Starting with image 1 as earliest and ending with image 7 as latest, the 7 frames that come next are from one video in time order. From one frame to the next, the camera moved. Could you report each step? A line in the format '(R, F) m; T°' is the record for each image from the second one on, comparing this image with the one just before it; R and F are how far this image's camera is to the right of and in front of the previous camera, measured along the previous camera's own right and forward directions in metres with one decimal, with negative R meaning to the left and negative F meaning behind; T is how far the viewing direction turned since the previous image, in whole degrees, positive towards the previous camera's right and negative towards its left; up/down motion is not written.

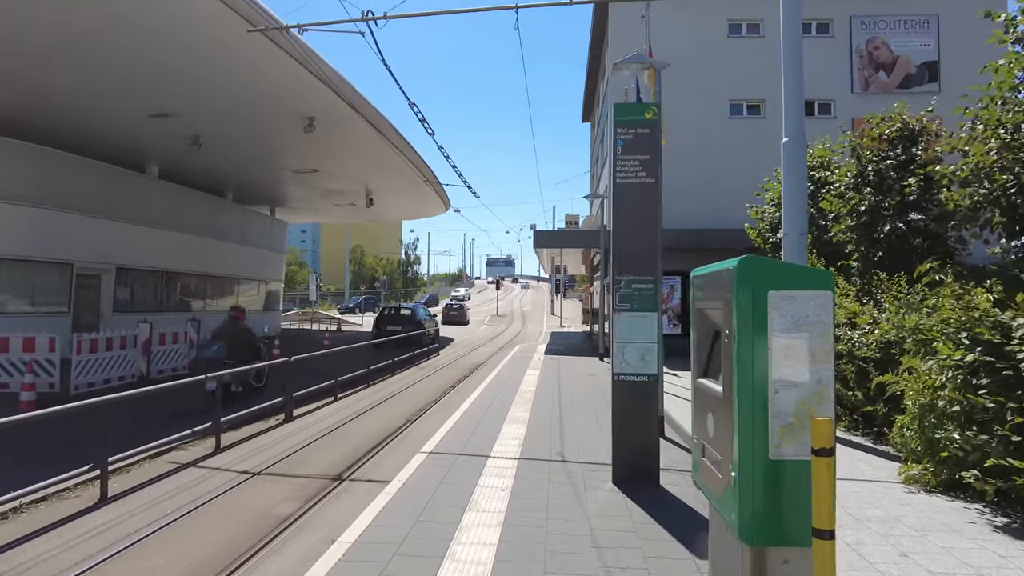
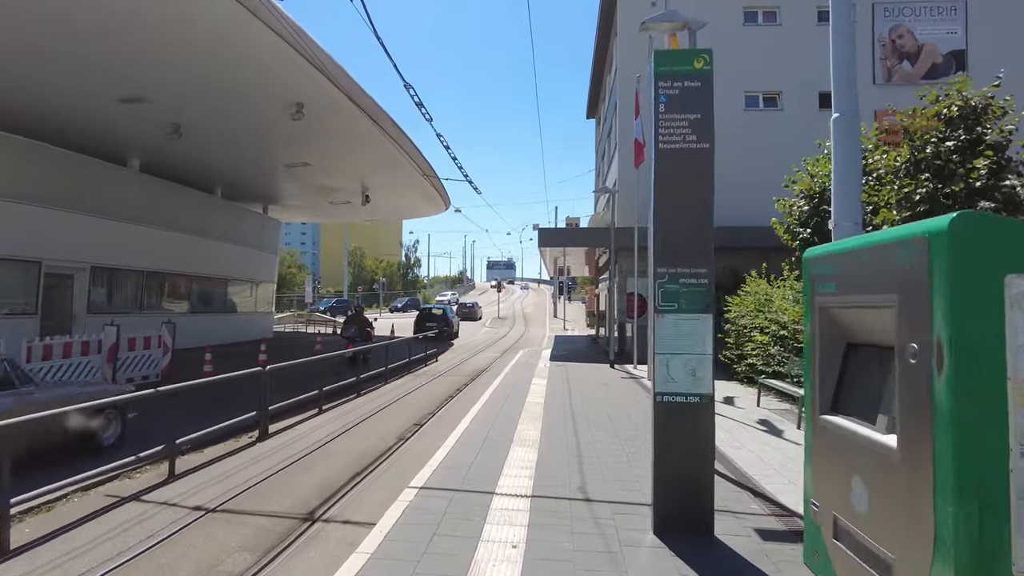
(-0.1, +1.2) m; 0°
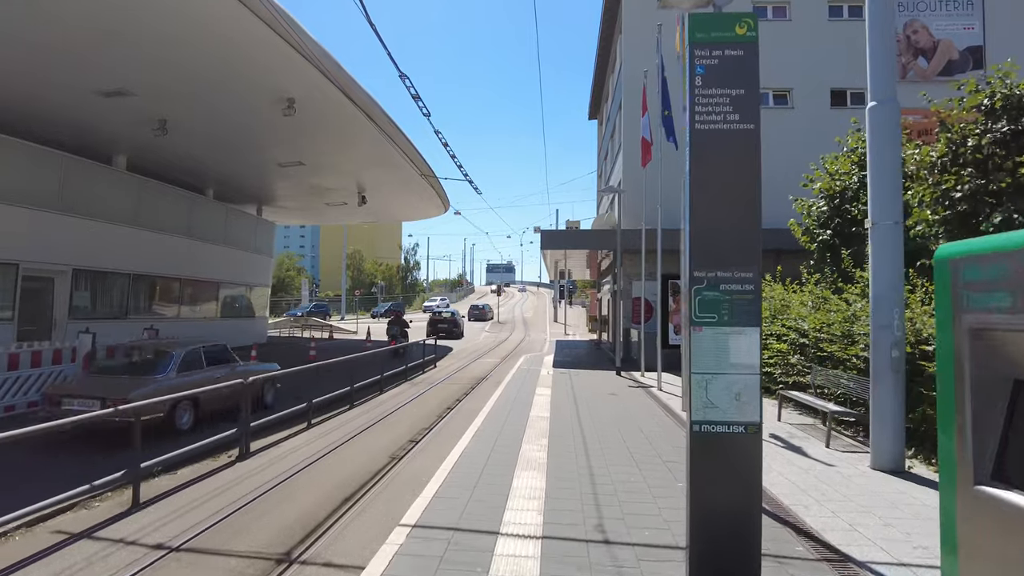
(-0.1, +0.7) m; 0°
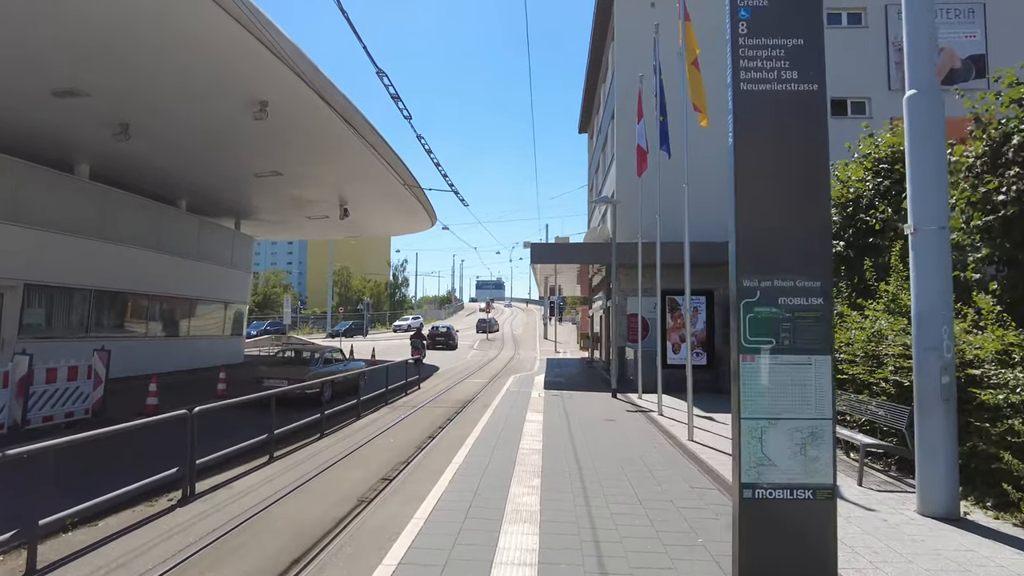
(0.0, +1.0) m; +1°
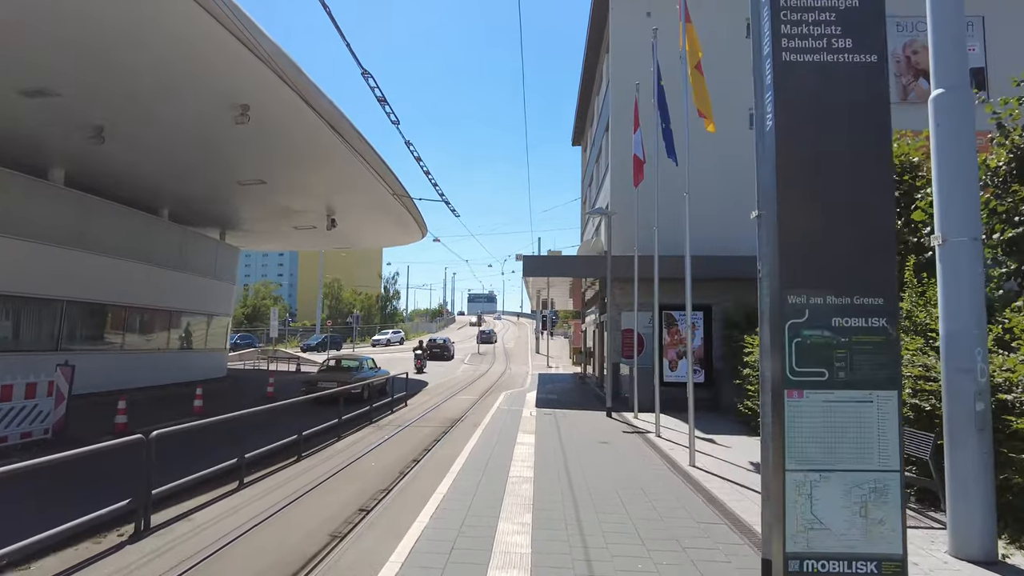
(0.0, +0.6) m; +1°
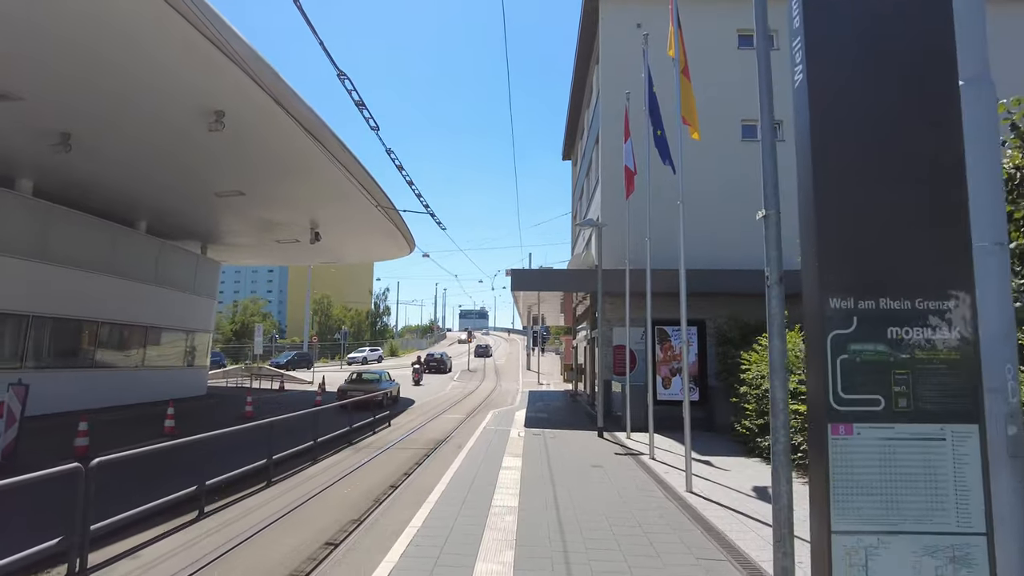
(+0.1, +0.5) m; +1°
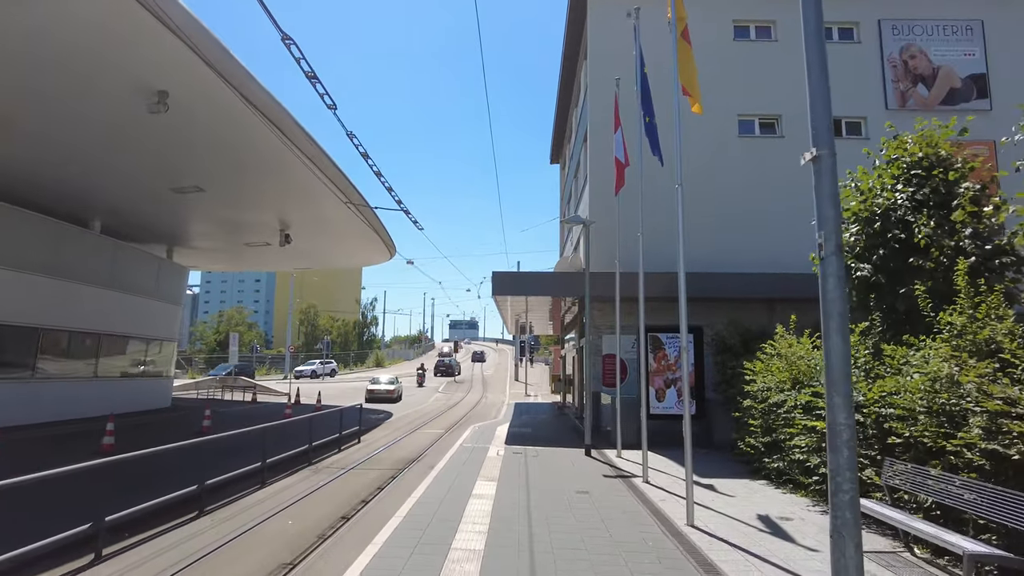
(+0.2, +1.2) m; +1°
